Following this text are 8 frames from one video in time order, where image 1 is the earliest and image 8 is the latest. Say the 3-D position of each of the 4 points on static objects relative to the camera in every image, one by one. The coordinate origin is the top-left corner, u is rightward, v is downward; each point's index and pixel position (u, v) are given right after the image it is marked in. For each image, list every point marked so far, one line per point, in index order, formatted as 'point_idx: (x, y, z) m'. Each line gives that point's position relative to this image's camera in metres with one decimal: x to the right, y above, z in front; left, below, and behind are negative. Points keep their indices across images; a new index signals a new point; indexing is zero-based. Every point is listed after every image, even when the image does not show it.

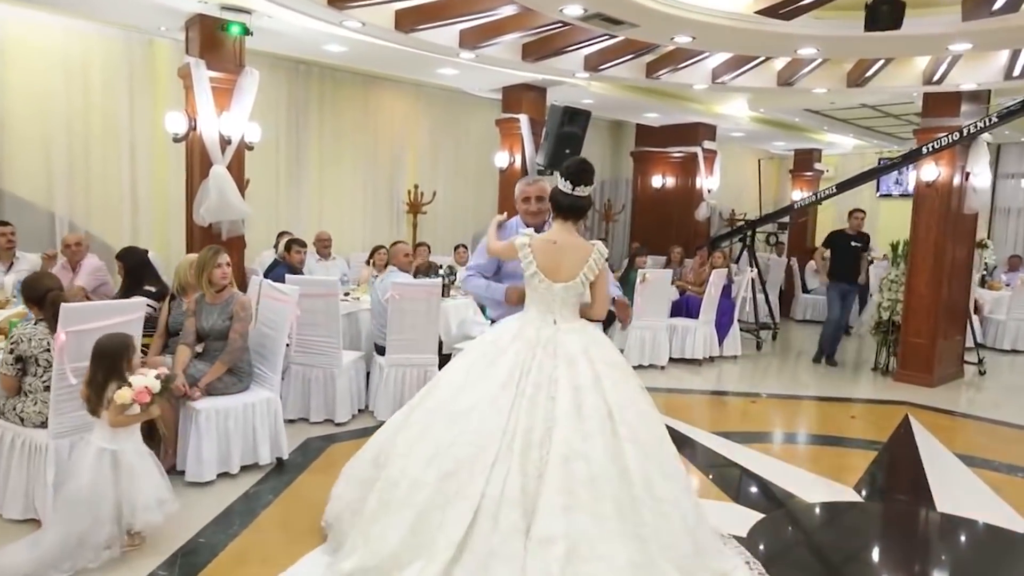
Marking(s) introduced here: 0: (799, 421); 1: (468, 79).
0: (+2.4, -1.1, +5.6) m
1: (-0.4, +2.1, +6.8) m
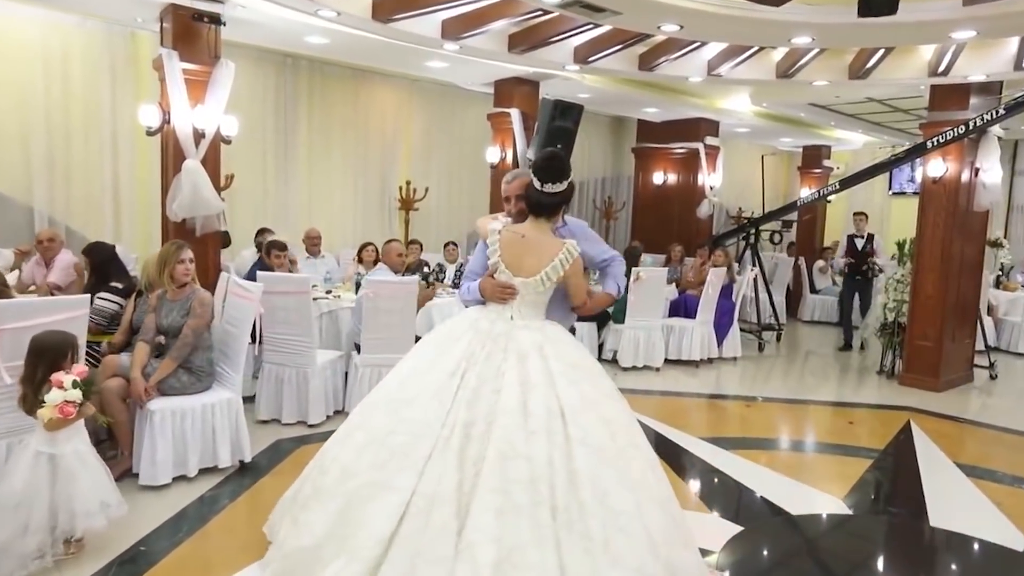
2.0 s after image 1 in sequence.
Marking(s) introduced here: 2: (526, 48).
0: (+2.3, -1.1, +5.4) m
1: (-0.5, +2.1, +6.6) m
2: (+0.1, +2.0, +5.5) m
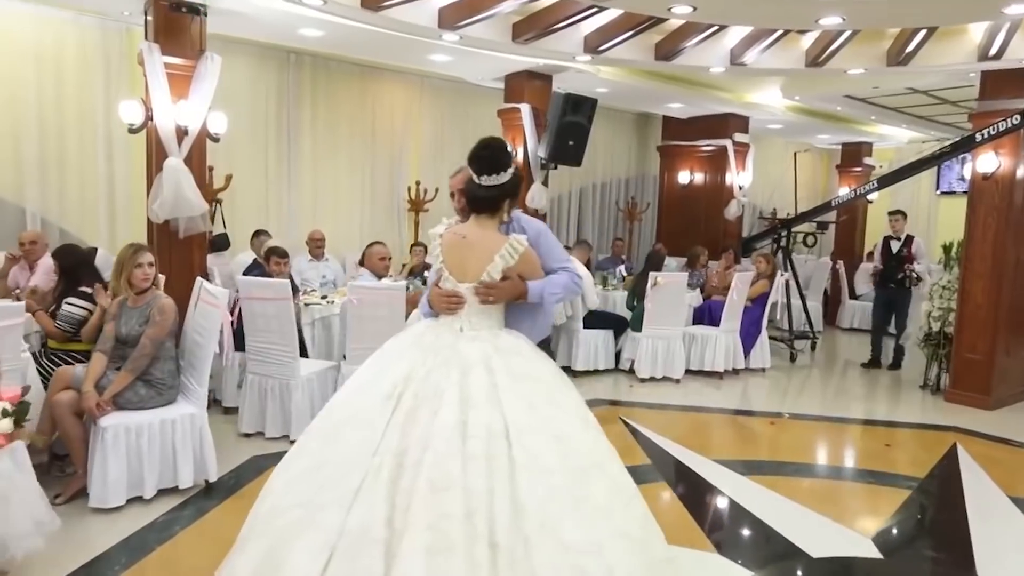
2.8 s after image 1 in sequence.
0: (+2.3, -1.2, +4.9) m
1: (-0.4, +2.1, +6.3) m
2: (+0.1, +1.9, +5.1) m
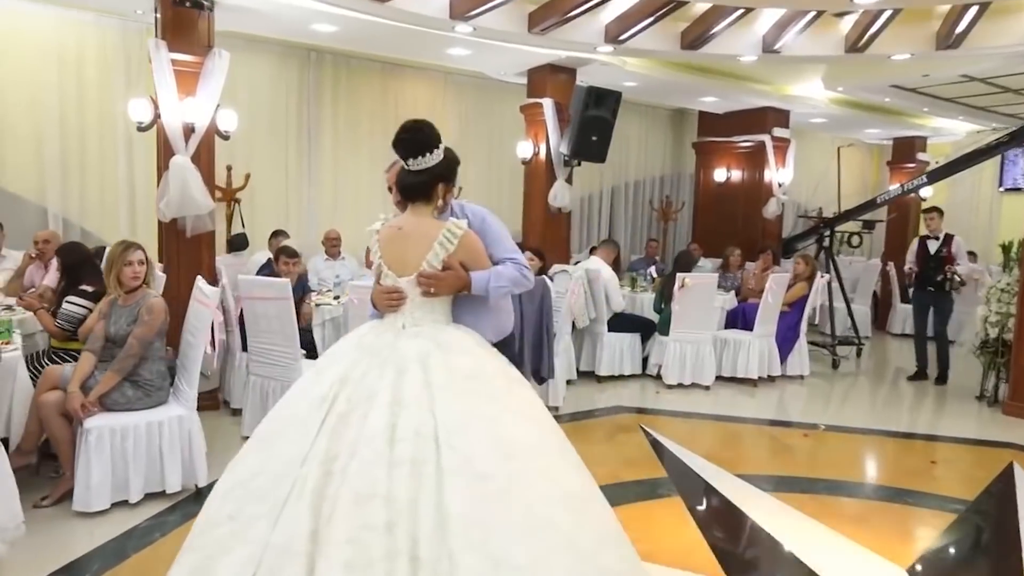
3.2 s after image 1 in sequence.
0: (+2.4, -1.2, +4.5) m
1: (-0.2, +2.1, +6.1) m
2: (+0.2, +1.9, +4.9) m
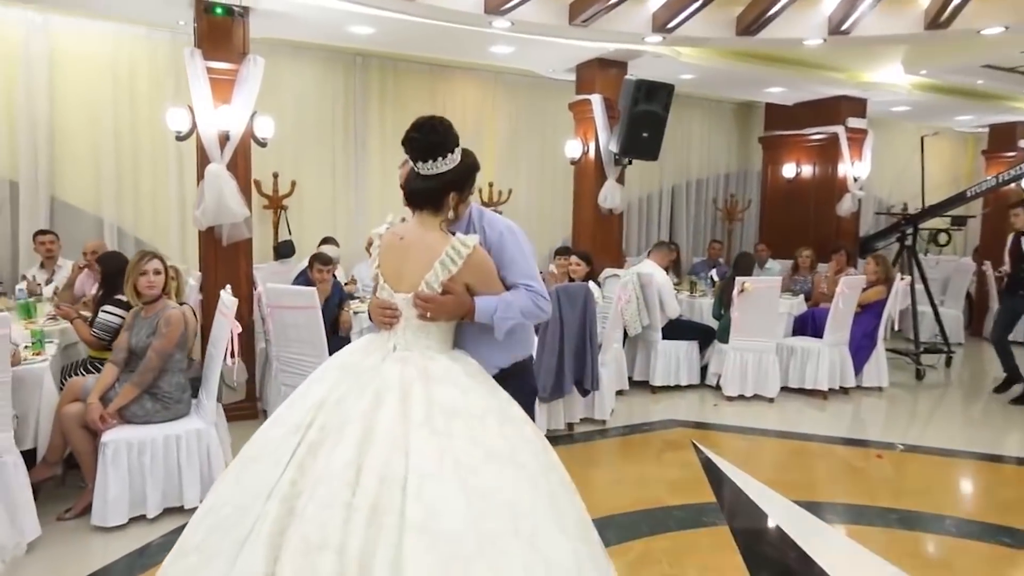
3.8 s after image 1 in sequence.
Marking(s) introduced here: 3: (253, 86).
0: (+2.6, -1.2, +4.0) m
1: (+0.2, +2.0, +5.9) m
2: (+0.5, +1.9, +4.6) m
3: (-1.7, +1.4, +4.5) m
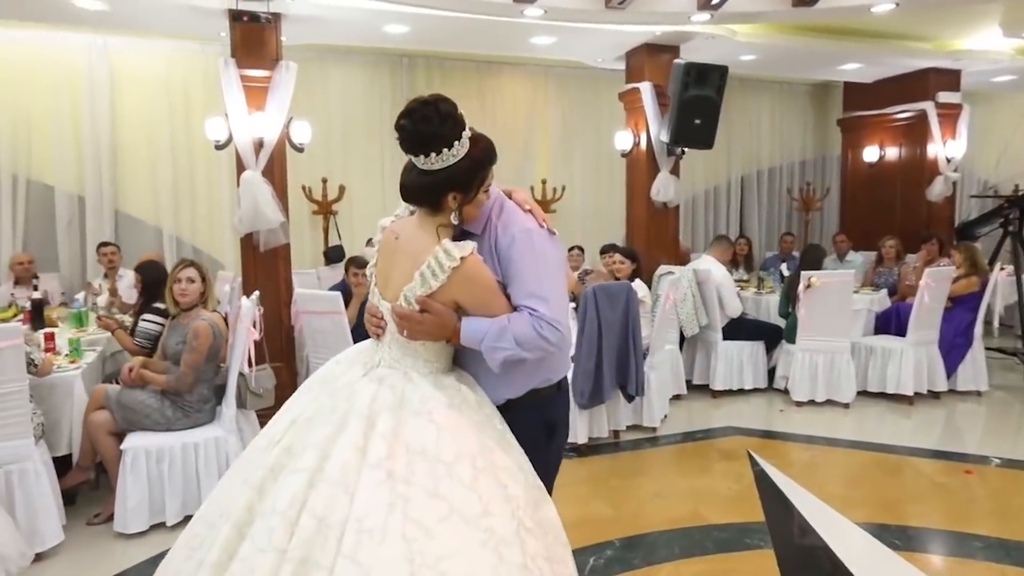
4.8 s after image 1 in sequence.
0: (+2.8, -1.1, +3.4) m
1: (+0.5, +2.0, +5.6) m
2: (+0.7, +1.9, +4.3) m
3: (-1.5, +1.3, +4.5) m
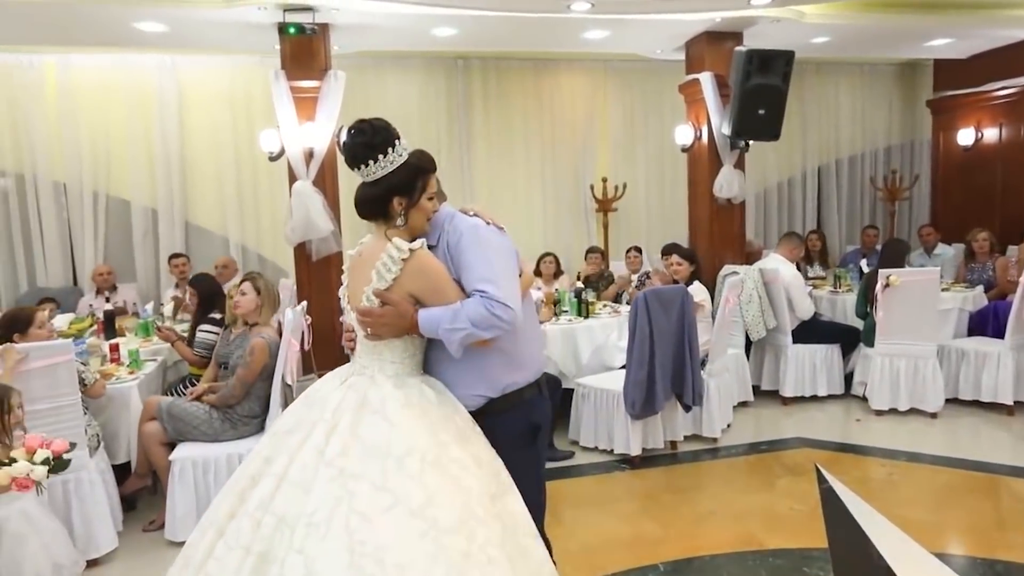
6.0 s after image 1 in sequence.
0: (+3.0, -1.1, +3.0) m
1: (+1.0, +2.0, +5.4) m
2: (+1.0, +1.8, +4.1) m
3: (-1.2, +1.3, +4.5) m
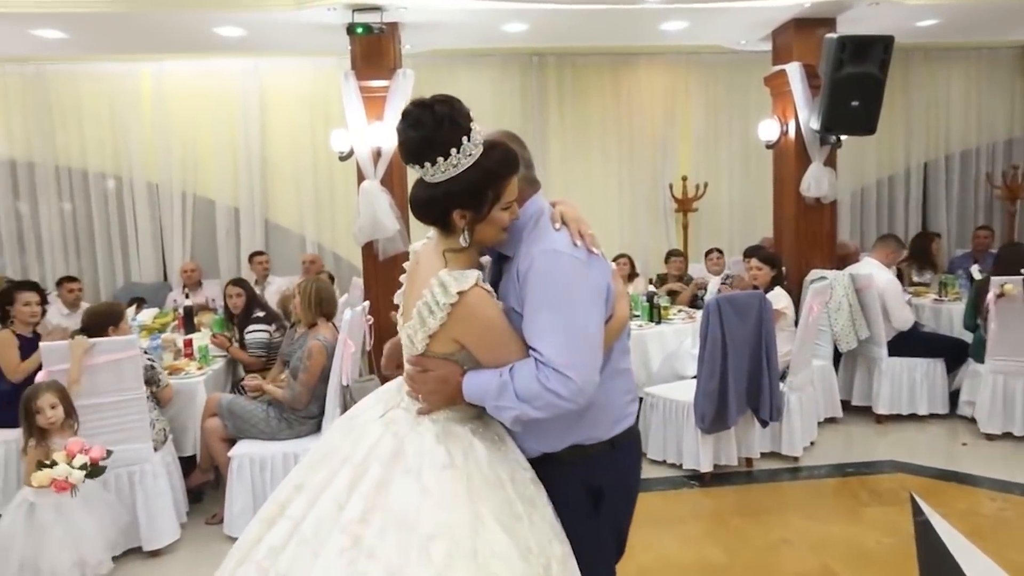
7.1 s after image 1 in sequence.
0: (+3.2, -1.2, +2.4) m
1: (+1.5, +2.0, +5.1) m
2: (+1.4, +1.8, +3.8) m
3: (-0.7, +1.3, +4.5) m
